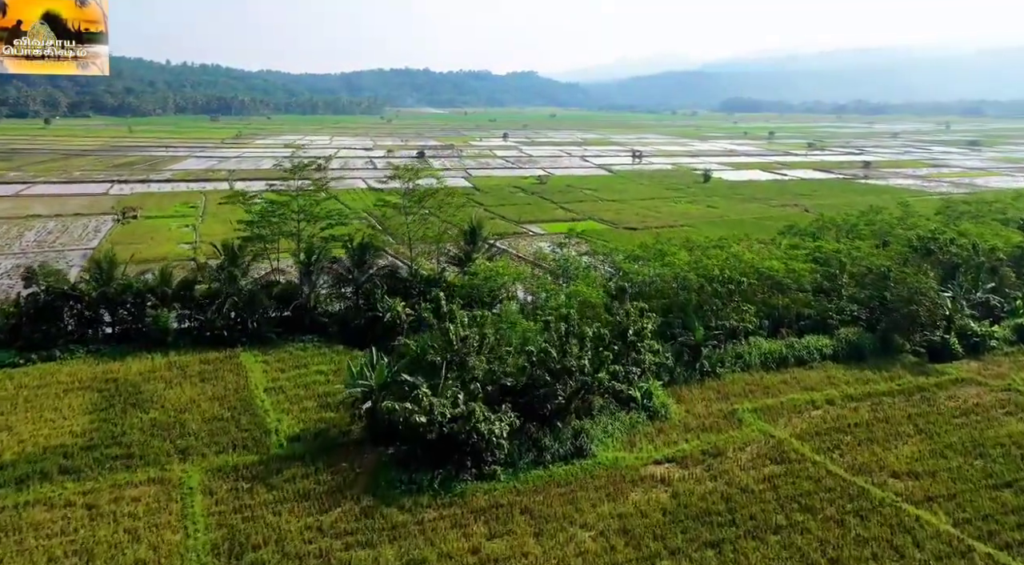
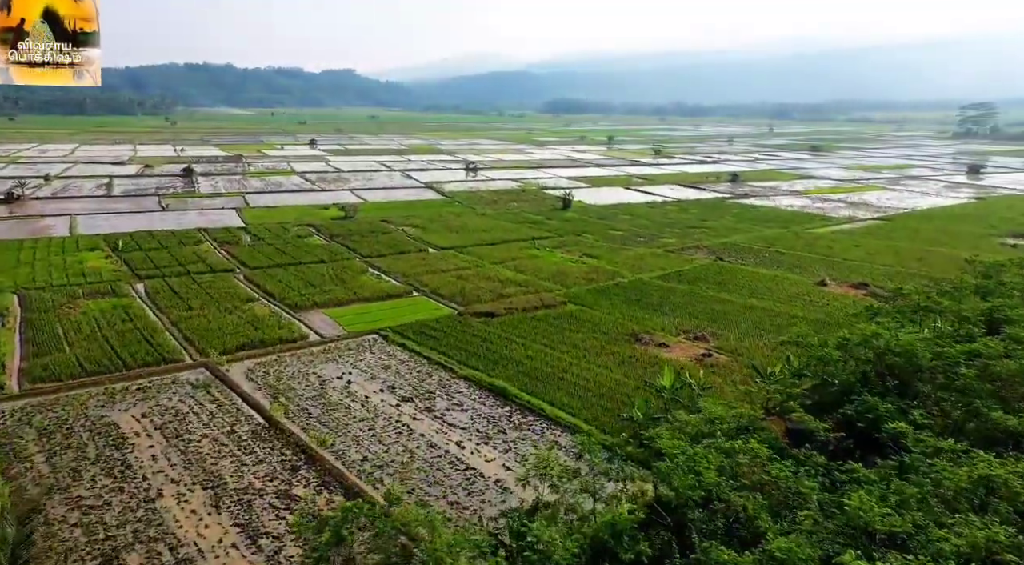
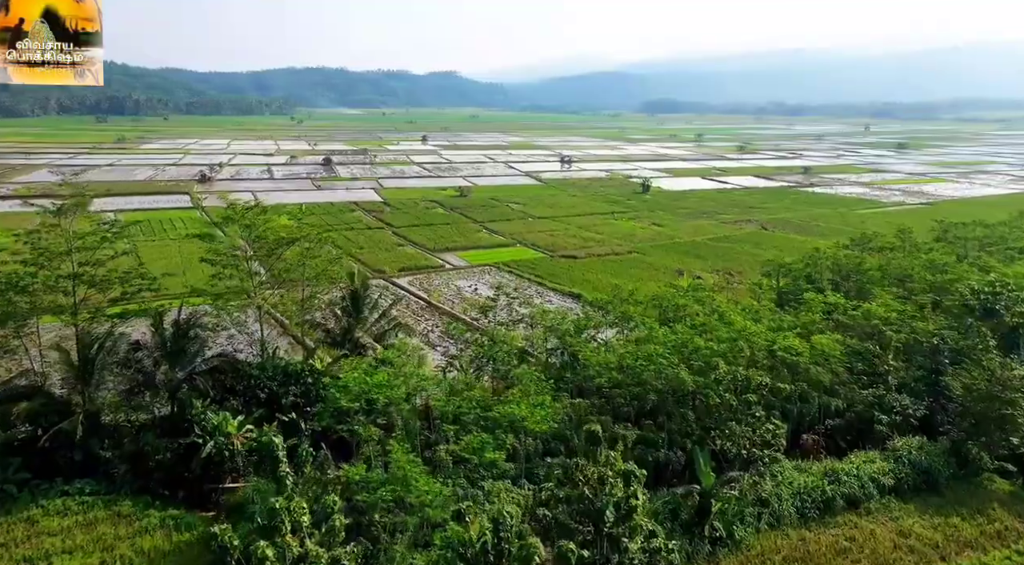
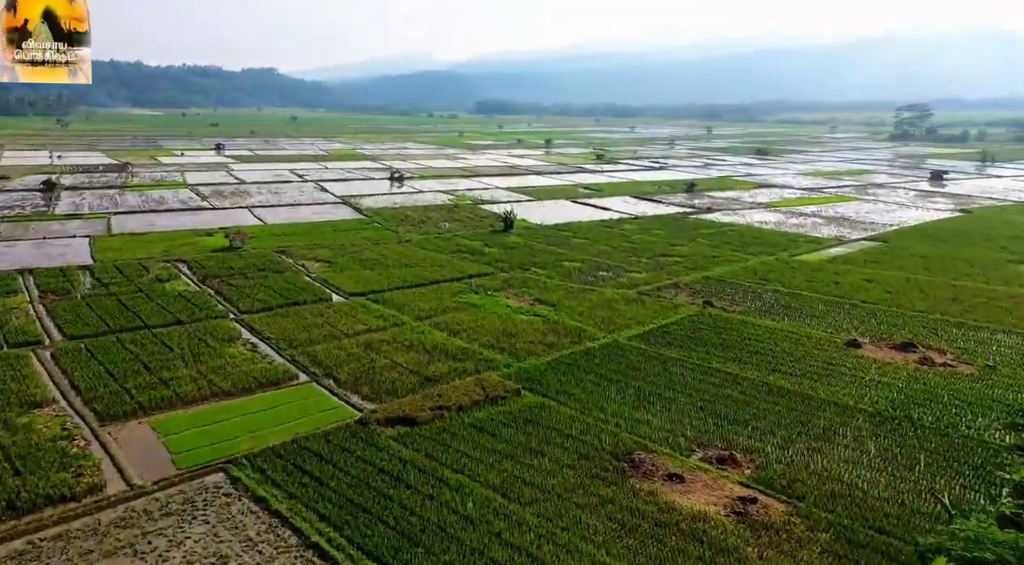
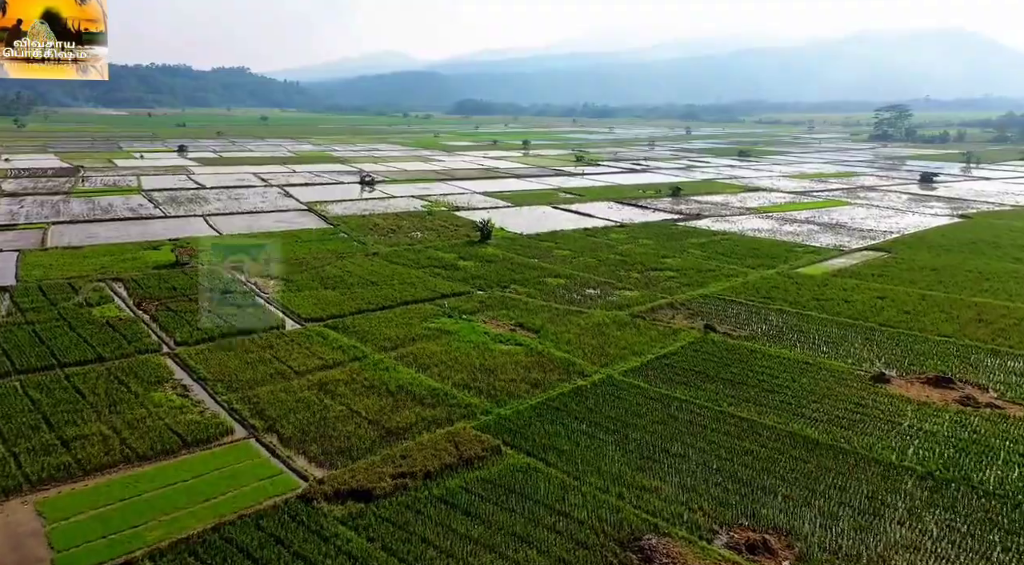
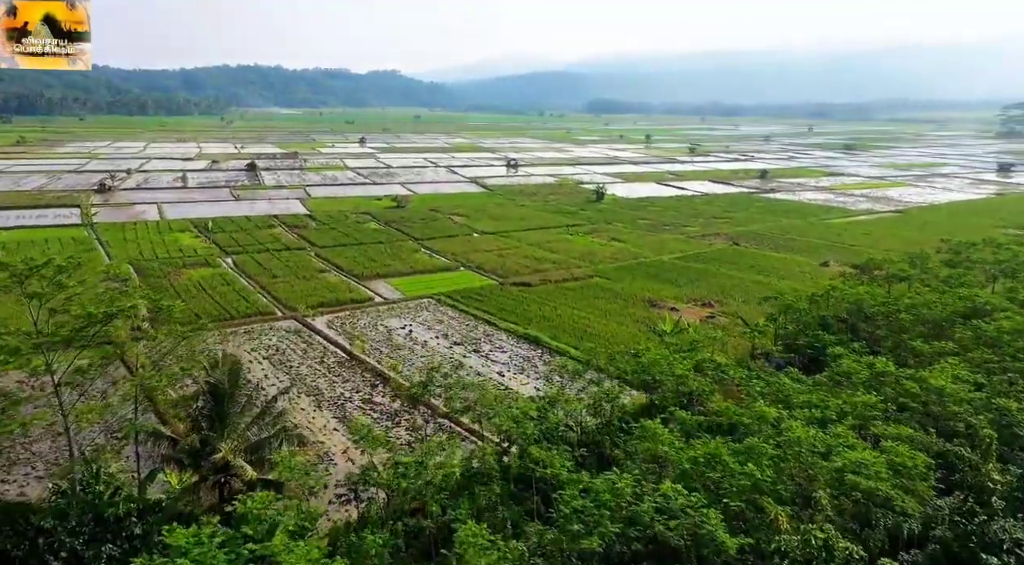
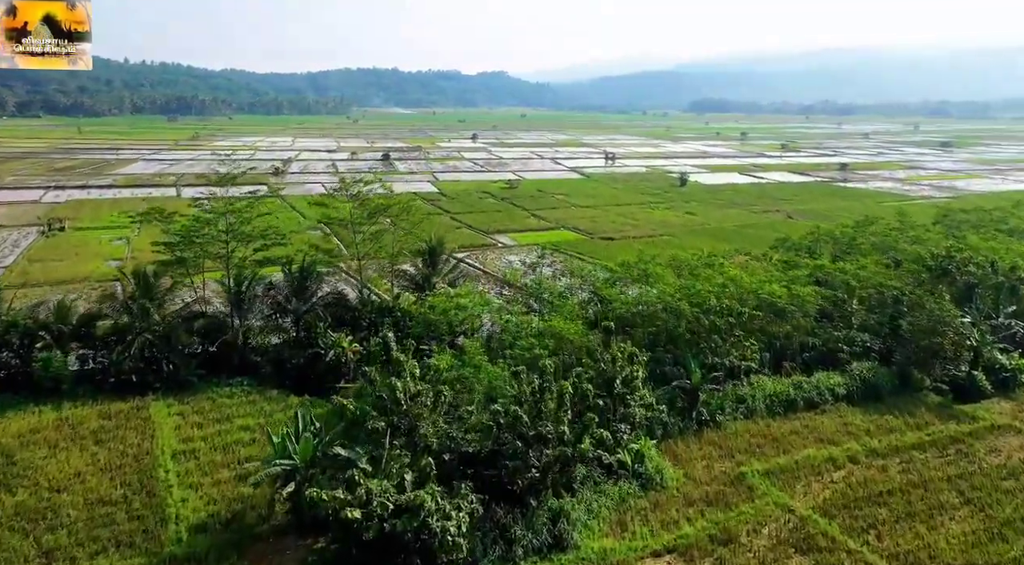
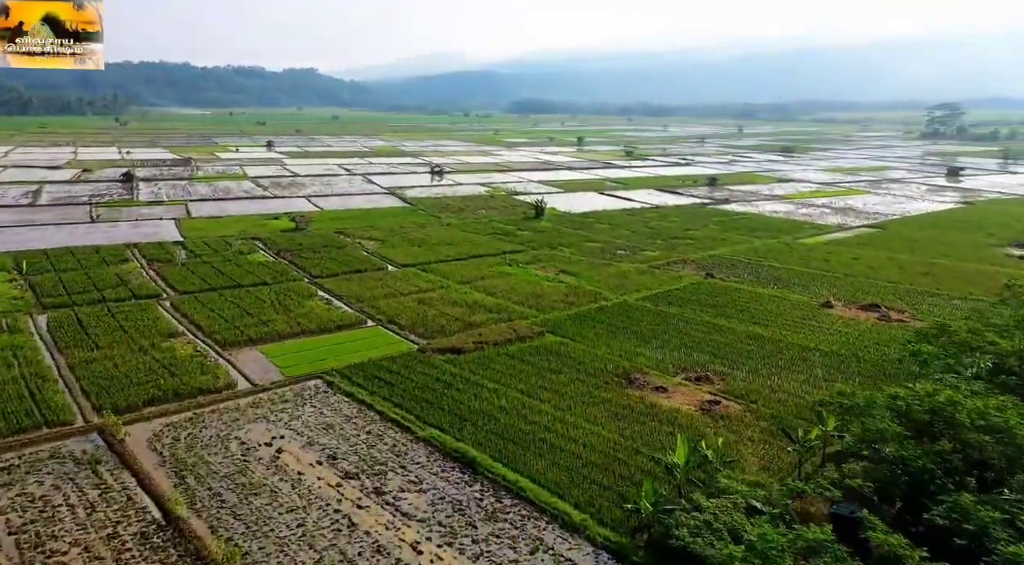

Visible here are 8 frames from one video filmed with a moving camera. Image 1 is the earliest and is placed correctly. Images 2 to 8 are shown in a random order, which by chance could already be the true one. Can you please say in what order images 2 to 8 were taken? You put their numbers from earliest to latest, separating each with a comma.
7, 3, 6, 2, 8, 4, 5
